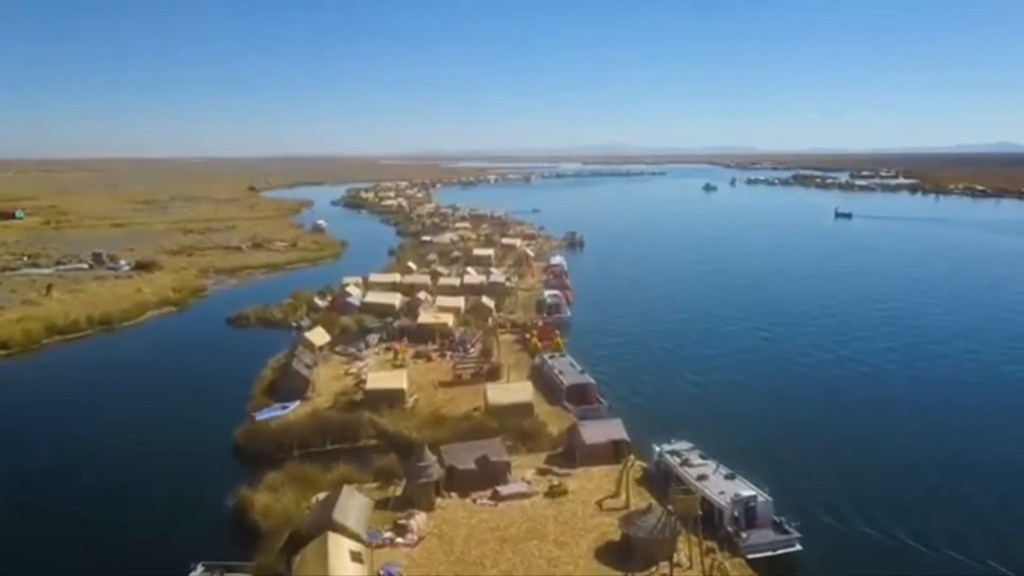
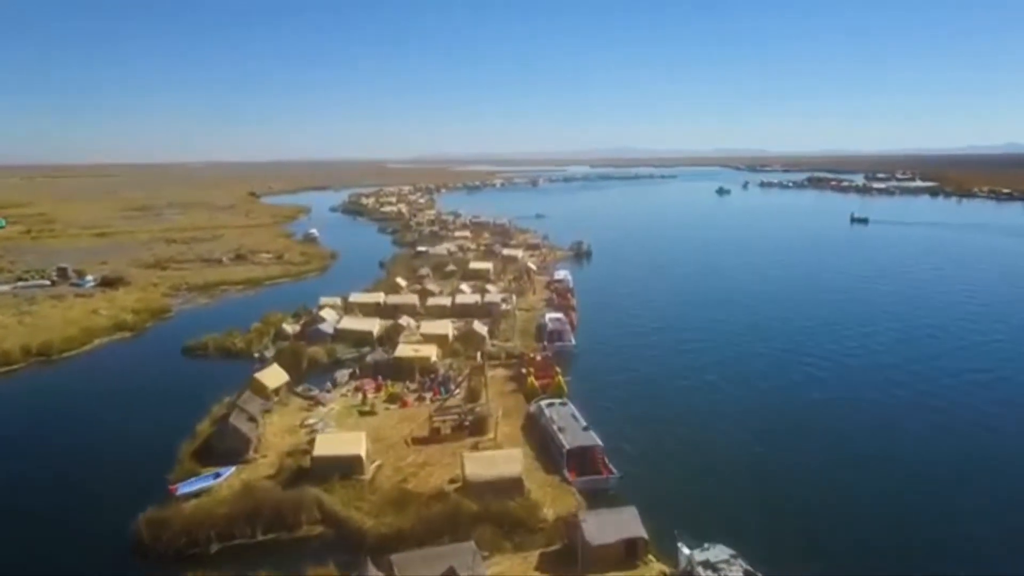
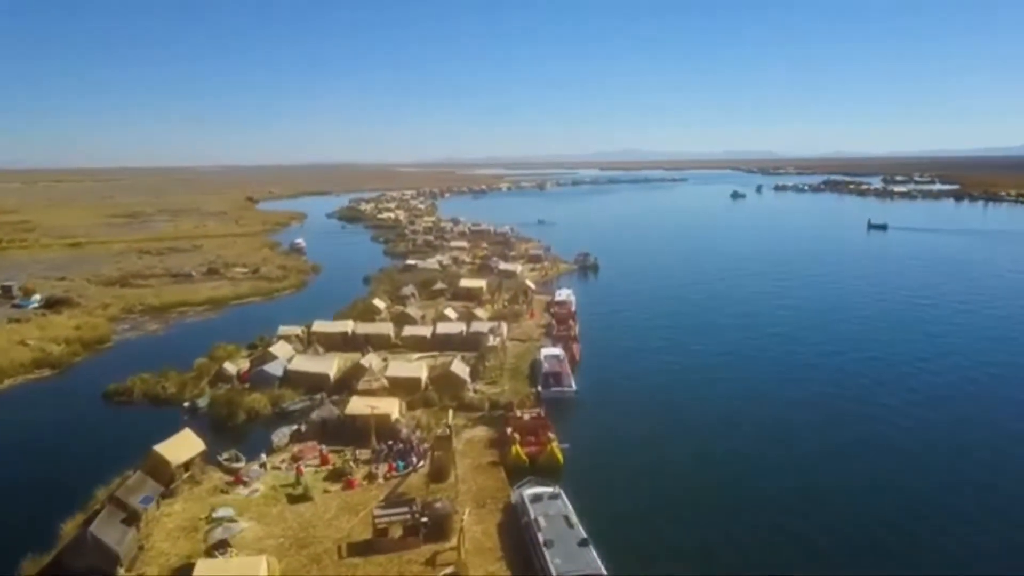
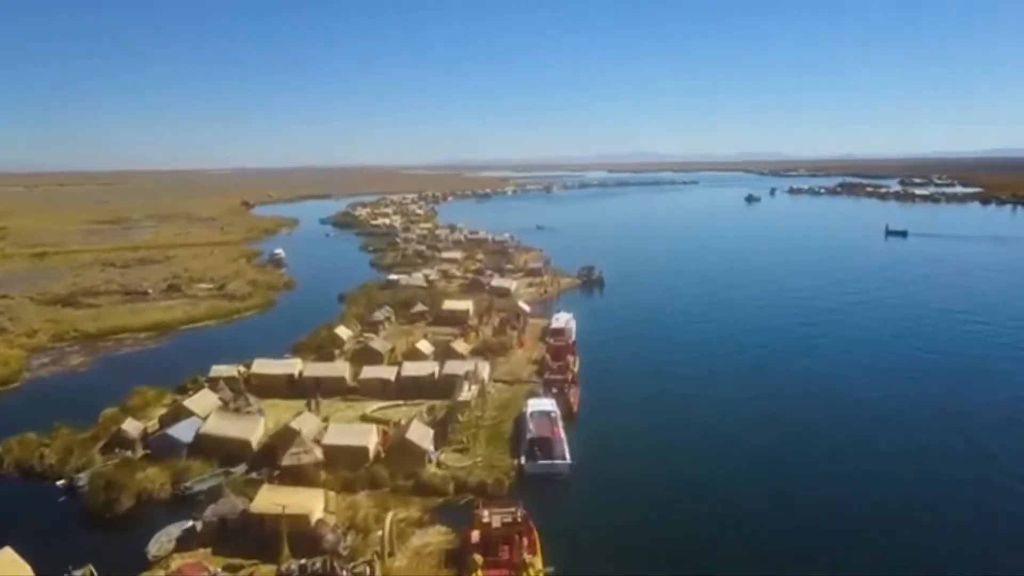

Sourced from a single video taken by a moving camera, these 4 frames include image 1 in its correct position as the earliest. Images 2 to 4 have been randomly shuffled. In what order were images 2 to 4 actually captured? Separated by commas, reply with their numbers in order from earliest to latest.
2, 3, 4
